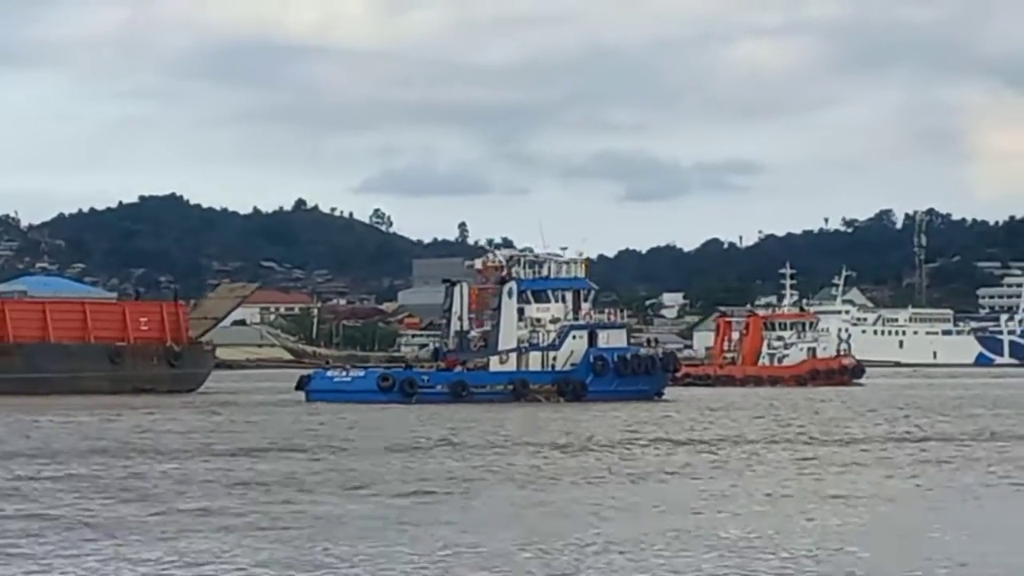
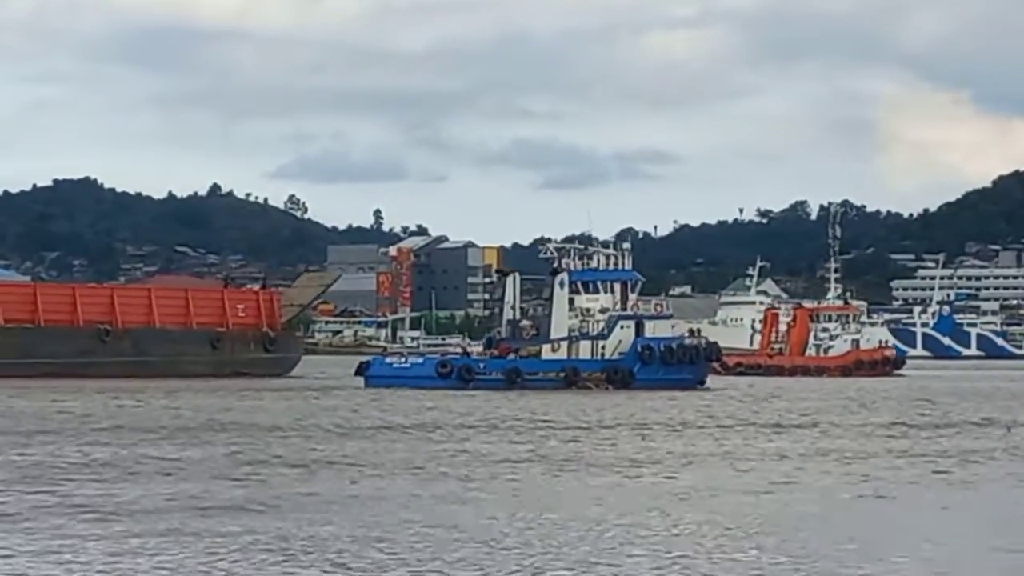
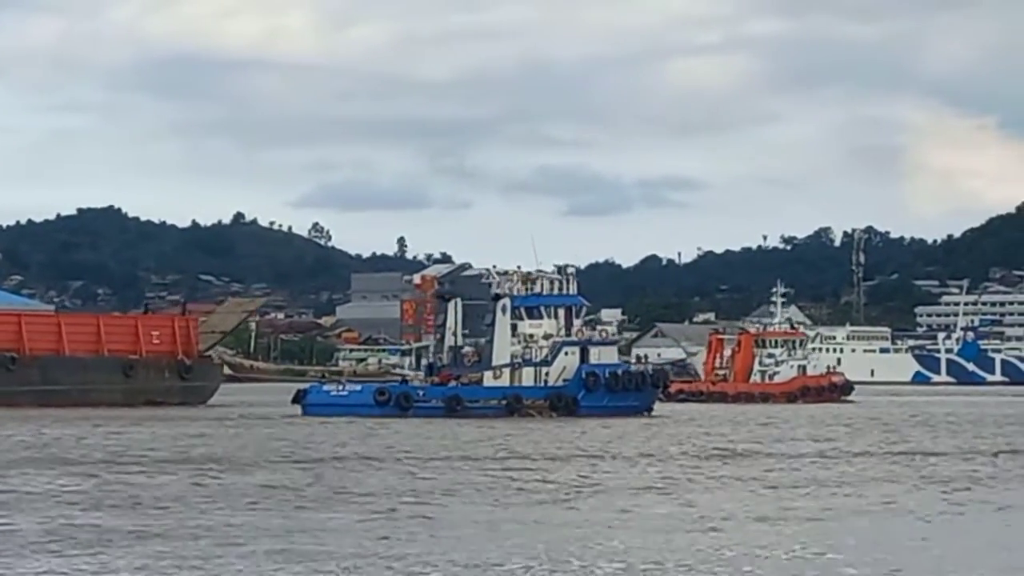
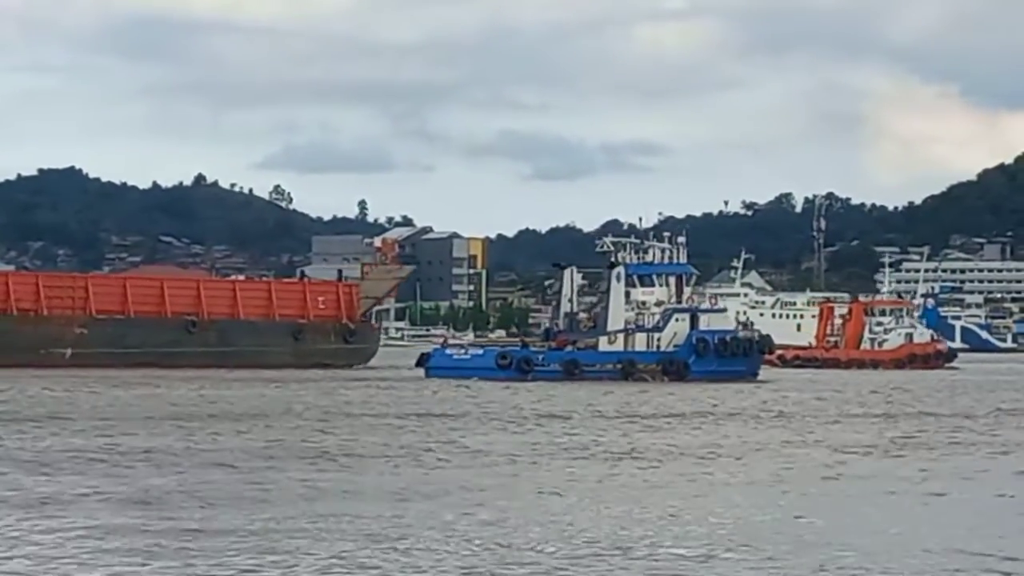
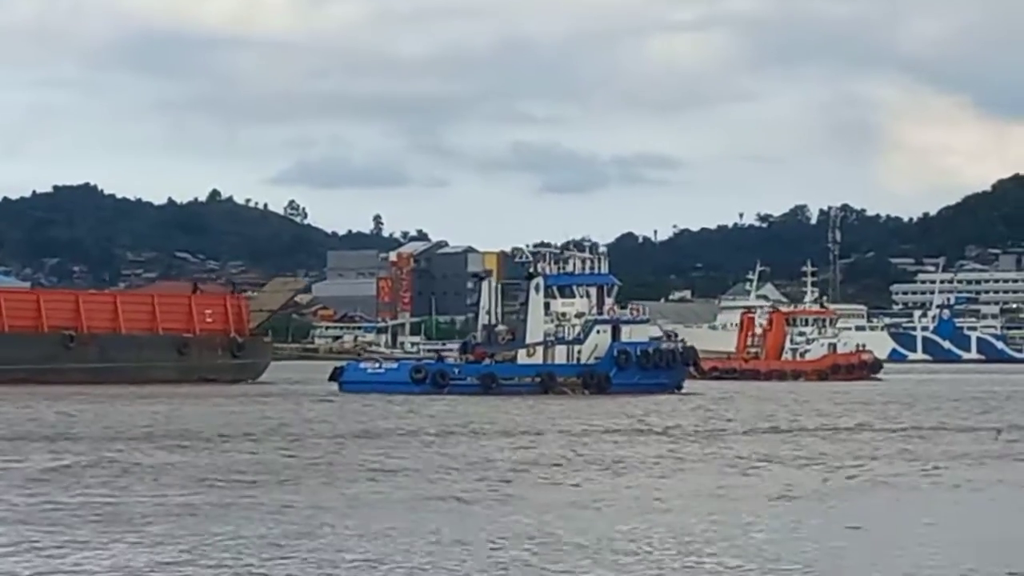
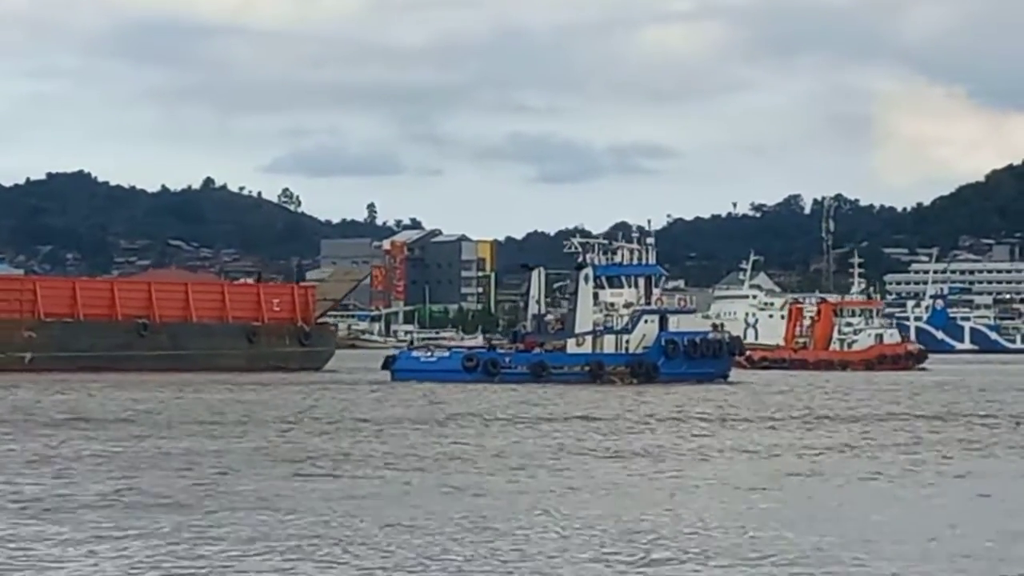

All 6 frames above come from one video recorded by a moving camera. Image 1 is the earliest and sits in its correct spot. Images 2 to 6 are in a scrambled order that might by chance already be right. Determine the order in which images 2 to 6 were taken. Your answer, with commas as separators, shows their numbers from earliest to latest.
3, 5, 2, 6, 4
